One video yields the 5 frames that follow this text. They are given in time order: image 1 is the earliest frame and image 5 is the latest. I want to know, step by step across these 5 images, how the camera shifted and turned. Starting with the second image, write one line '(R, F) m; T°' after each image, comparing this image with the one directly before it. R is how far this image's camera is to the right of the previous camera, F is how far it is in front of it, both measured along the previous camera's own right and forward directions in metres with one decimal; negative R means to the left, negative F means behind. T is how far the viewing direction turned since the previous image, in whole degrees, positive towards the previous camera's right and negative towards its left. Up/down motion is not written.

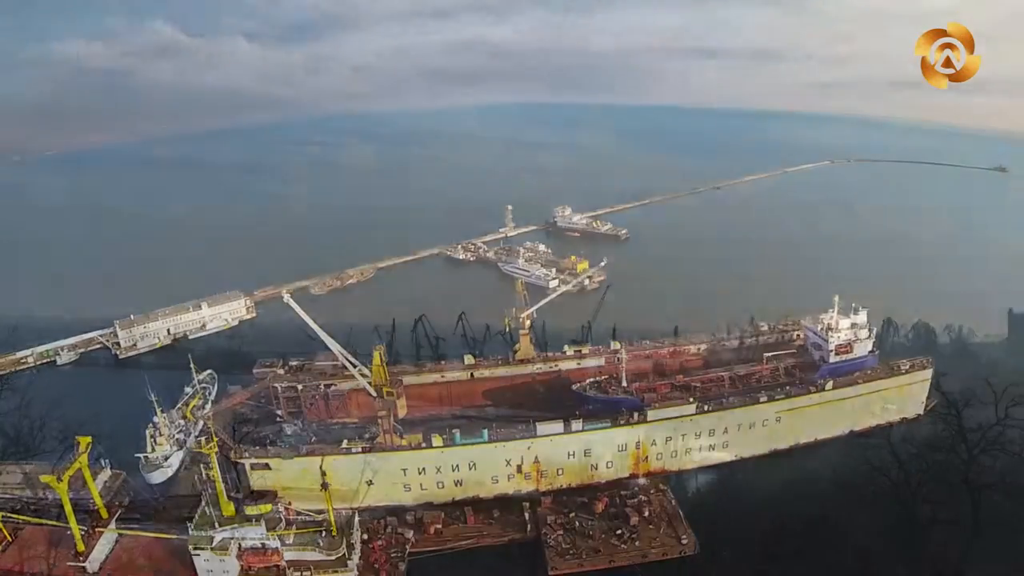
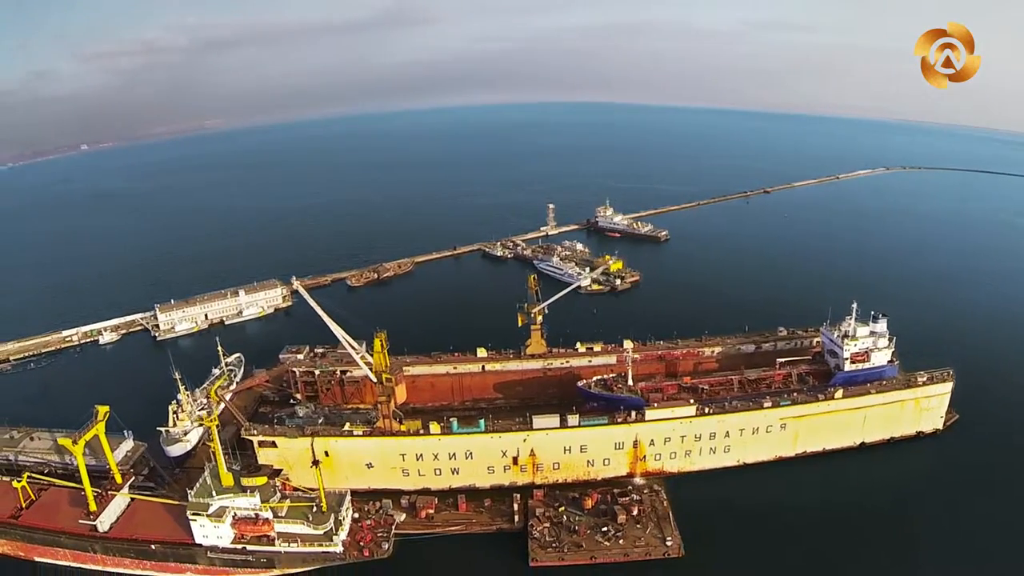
(+1.6, -0.3) m; -4°
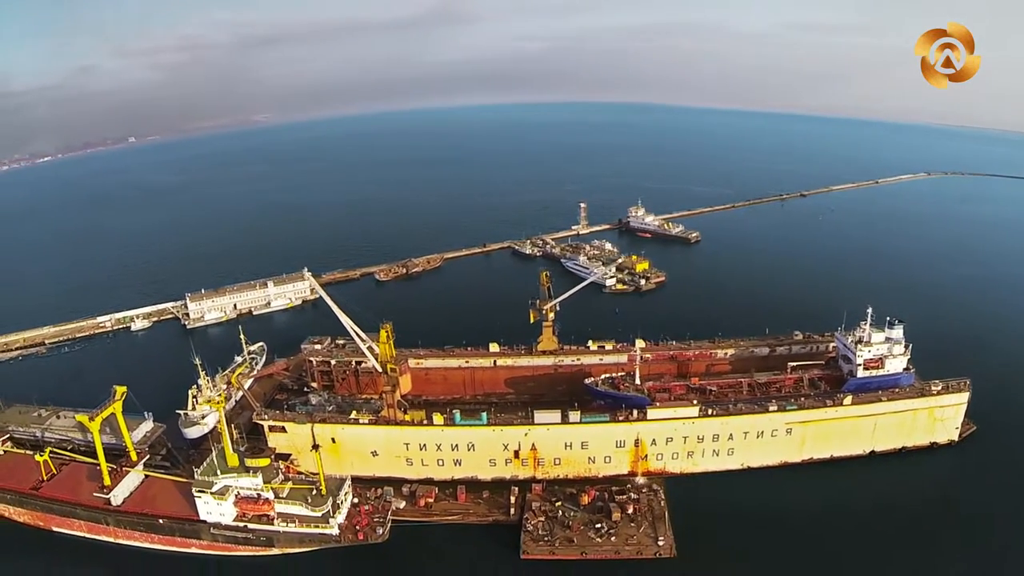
(+1.0, -0.2) m; -3°
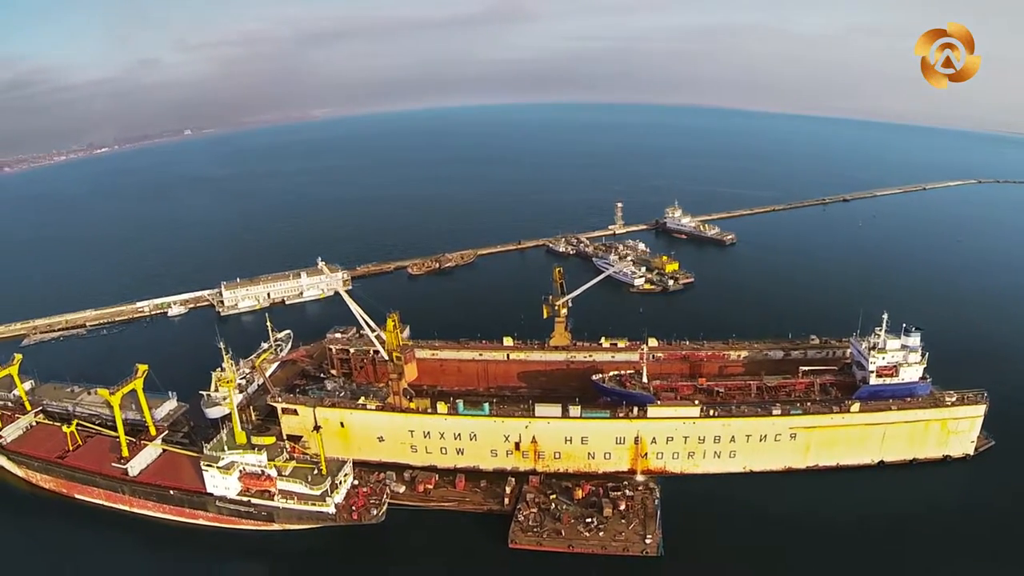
(+1.3, -0.4) m; -3°
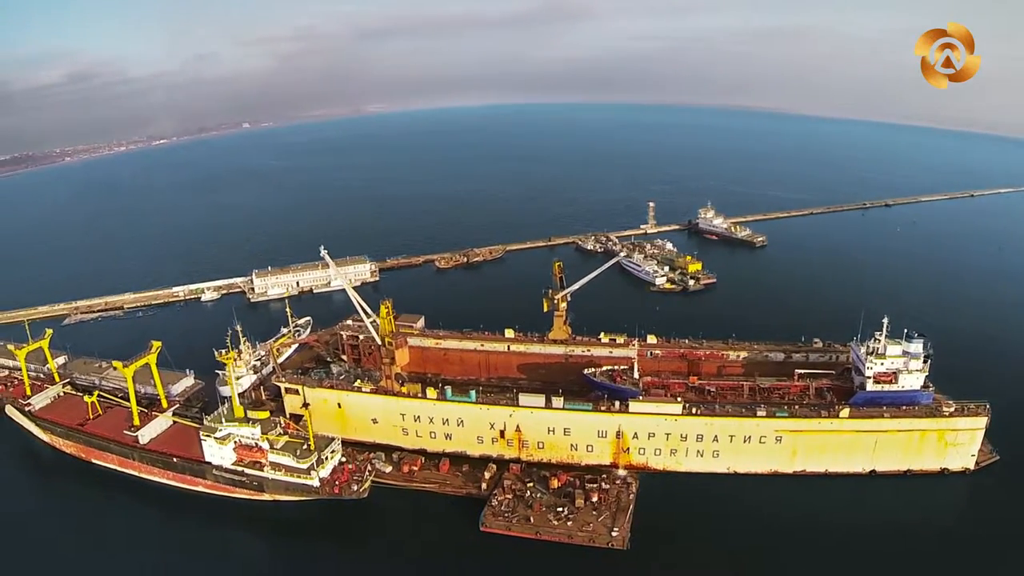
(+2.0, -0.8) m; -3°
